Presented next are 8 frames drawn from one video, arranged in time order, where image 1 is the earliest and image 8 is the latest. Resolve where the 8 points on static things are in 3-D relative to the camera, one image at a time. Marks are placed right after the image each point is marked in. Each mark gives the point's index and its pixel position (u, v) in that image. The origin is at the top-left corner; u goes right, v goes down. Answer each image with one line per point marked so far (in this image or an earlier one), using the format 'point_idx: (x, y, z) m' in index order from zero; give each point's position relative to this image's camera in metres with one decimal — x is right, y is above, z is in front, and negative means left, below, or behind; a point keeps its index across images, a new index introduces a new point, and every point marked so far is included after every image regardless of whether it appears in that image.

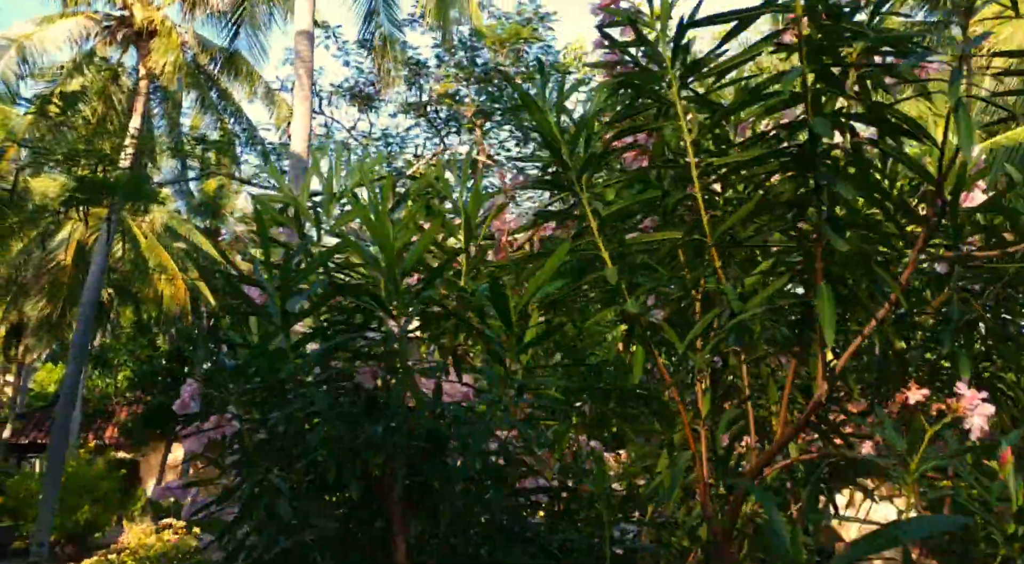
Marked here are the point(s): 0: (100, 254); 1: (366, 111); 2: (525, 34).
0: (-7.1, +0.4, +15.1) m
1: (-2.4, +2.8, +14.2) m
2: (+0.2, +3.5, +12.2) m
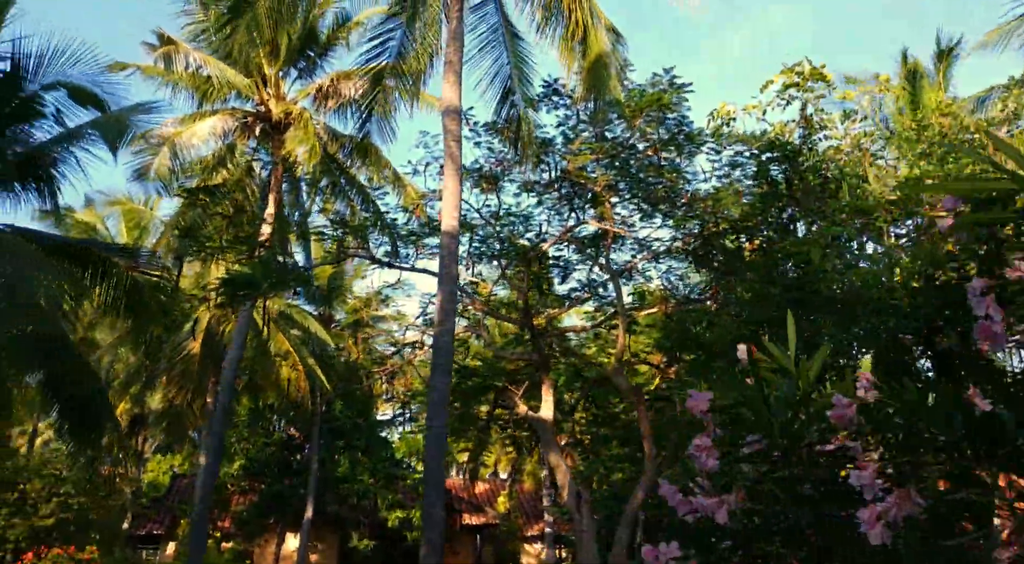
0: (-4.9, -1.1, +15.3) m
1: (-0.3, +1.5, +14.2) m
2: (+2.1, +2.5, +12.0) m
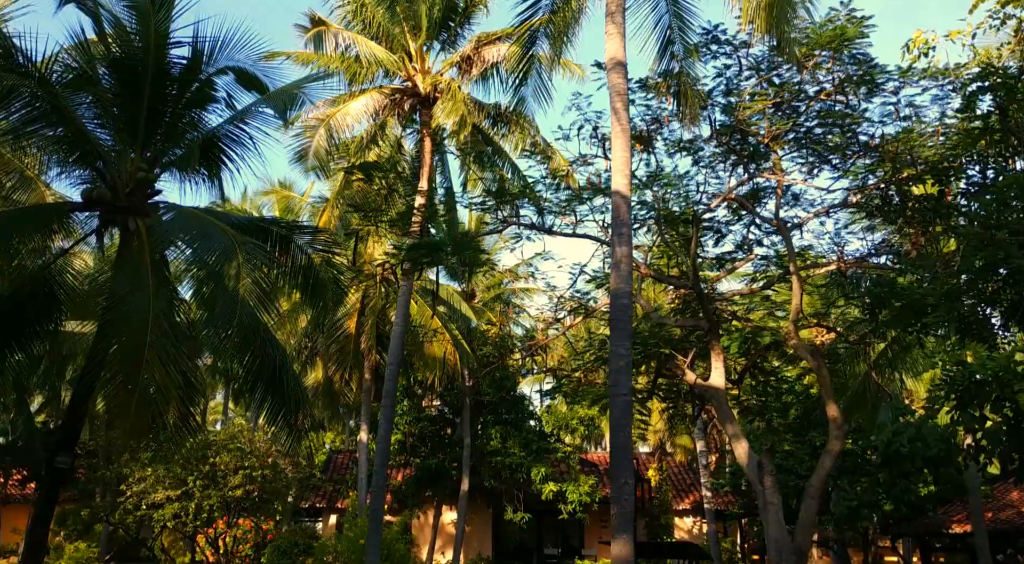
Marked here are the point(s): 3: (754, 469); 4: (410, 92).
0: (-2.1, -0.7, +15.5) m
1: (+2.2, +2.0, +13.6) m
2: (+4.2, +3.1, +11.1) m
3: (+3.3, -2.5, +11.7) m
4: (-1.8, +3.3, +15.4) m
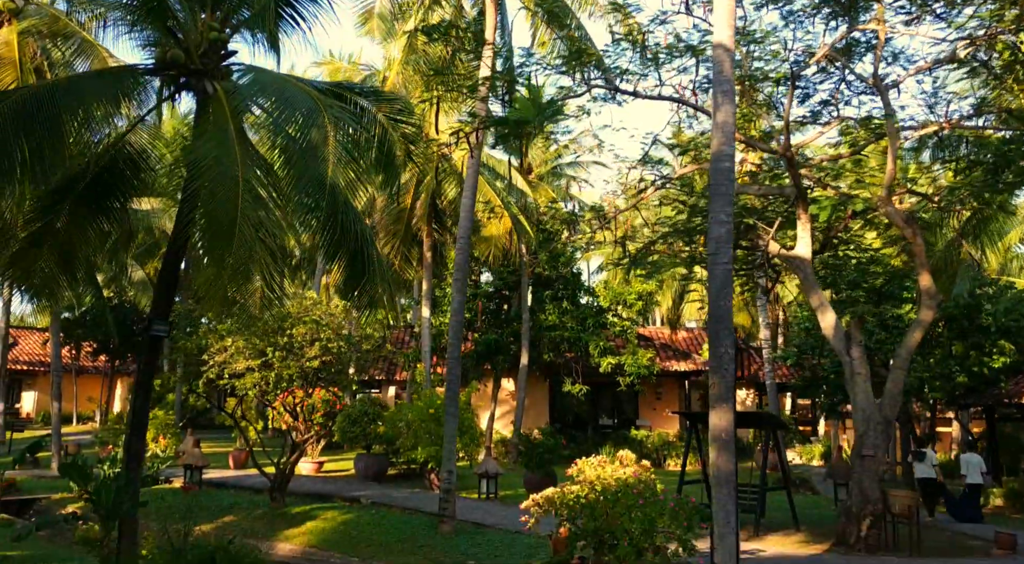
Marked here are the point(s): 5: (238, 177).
0: (-0.9, +1.6, +15.1) m
1: (+3.3, +4.0, +12.7) m
2: (+5.1, +4.7, +10.0) m
3: (+4.3, -0.8, +11.5) m
4: (-0.6, +5.5, +14.5) m
5: (-2.8, +1.0, +8.8) m
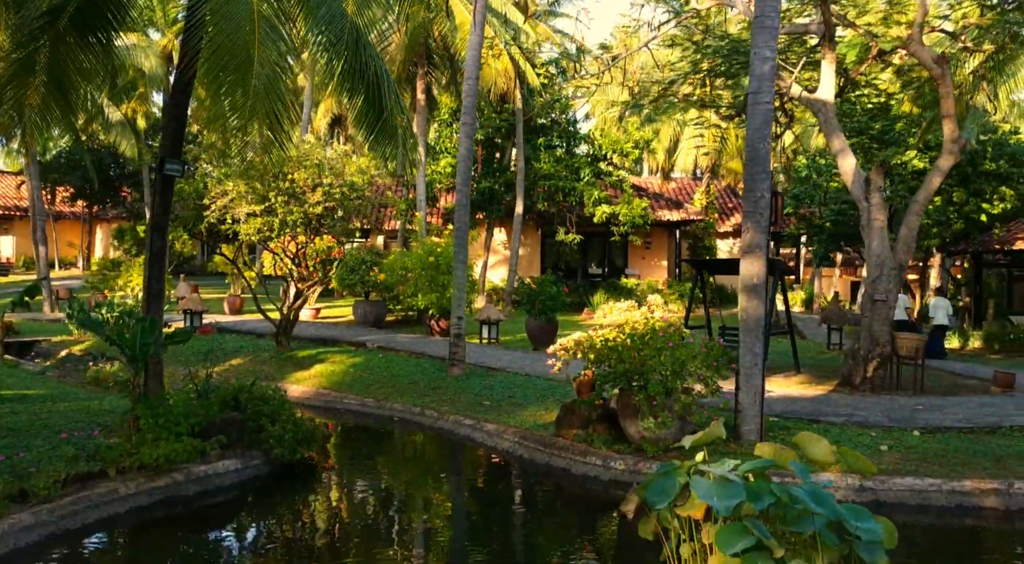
0: (-0.8, +4.2, +14.4) m
1: (+3.4, +6.2, +11.7) m
2: (+5.4, +6.4, +9.0) m
3: (+4.5, +1.2, +11.3) m
4: (-0.5, +8.0, +13.1) m
5: (-2.5, +2.6, +8.2) m
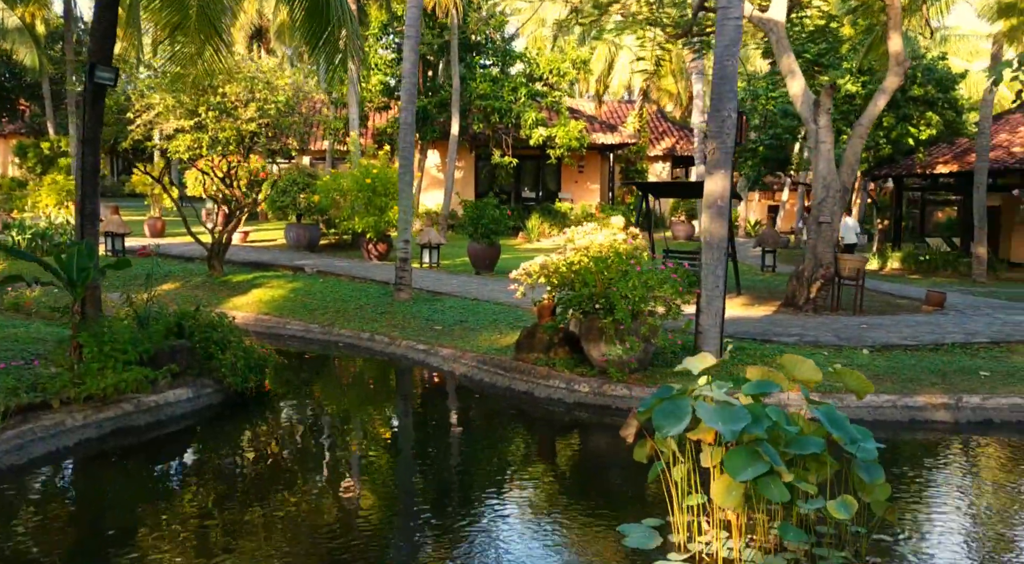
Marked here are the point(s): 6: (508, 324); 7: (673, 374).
0: (-1.7, +5.4, +13.6) m
1: (+2.8, +7.2, +11.2) m
2: (+5.0, +7.2, +8.7) m
3: (+3.8, +2.3, +11.3) m
4: (-1.3, +9.1, +12.0) m
5: (-2.9, +3.3, +7.4) m
6: (0.0, -0.5, +10.2) m
7: (+1.4, -0.8, +7.8) m
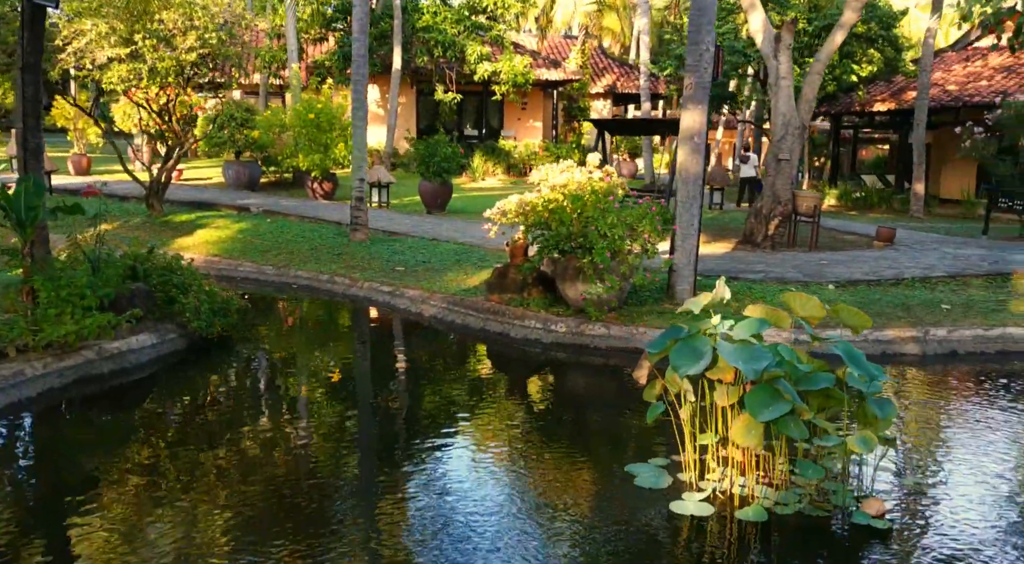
0: (-2.4, +6.3, +12.9) m
1: (+2.2, +8.0, +10.7) m
2: (+4.6, +7.8, +8.3) m
3: (+3.3, +3.1, +11.2) m
4: (-1.9, +9.9, +11.1) m
5: (-3.1, +3.8, +6.8) m
6: (-0.5, +0.2, +10.0) m
7: (+1.2, -0.3, +7.8) m
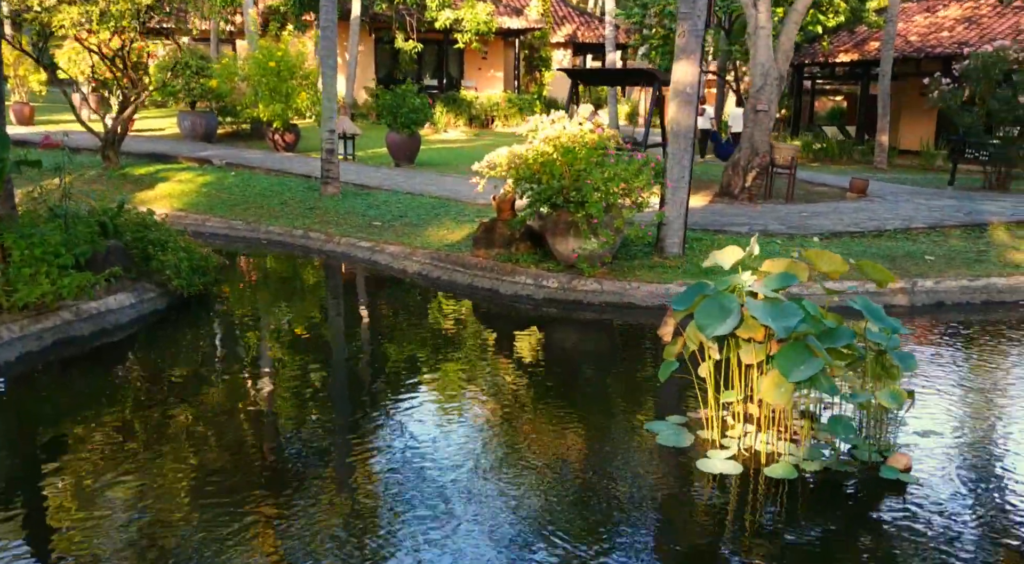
0: (-2.8, +7.0, +12.2) m
1: (+1.9, +8.6, +10.2) m
2: (+4.4, +8.3, +8.0) m
3: (+3.0, +3.7, +11.1) m
4: (-2.2, +10.4, +10.2) m
5: (-3.1, +4.1, +6.2) m
6: (-0.7, +0.7, +9.8) m
7: (+1.1, +0.1, +7.7) m
